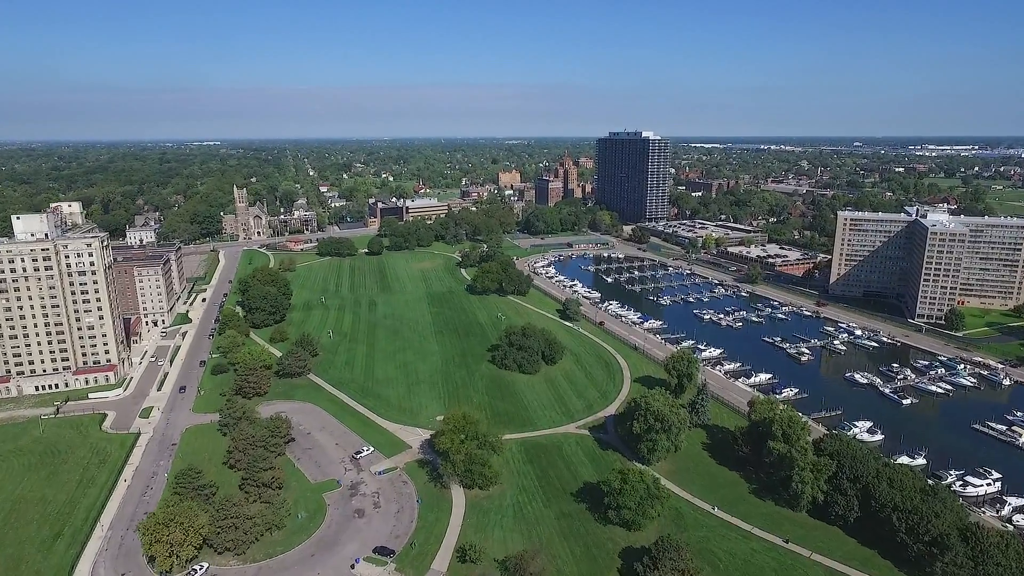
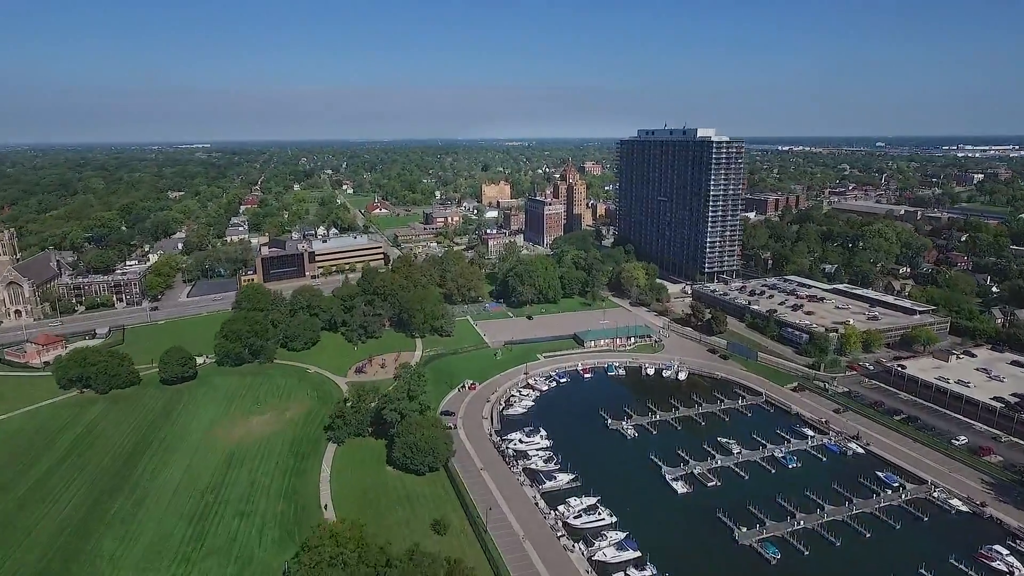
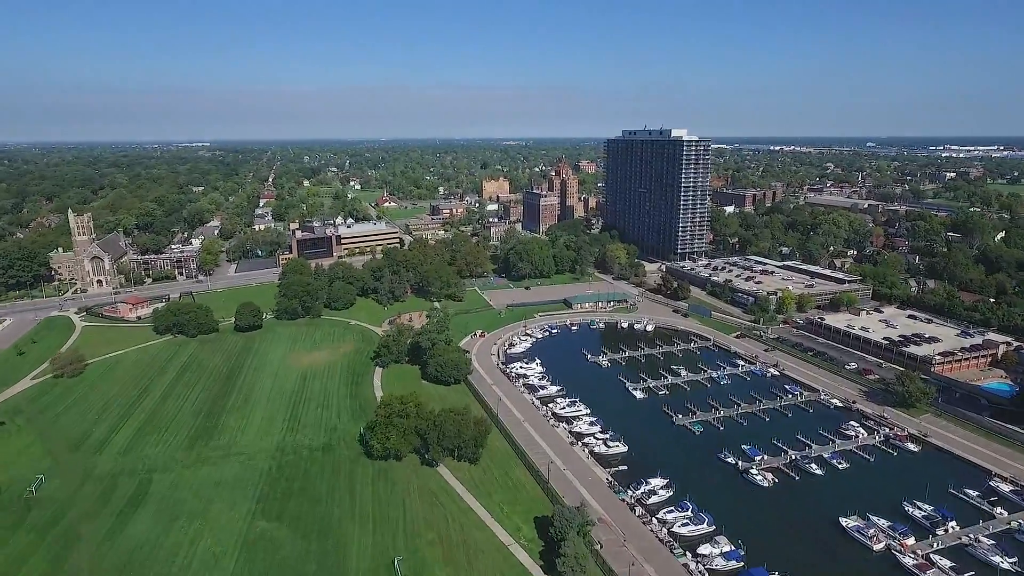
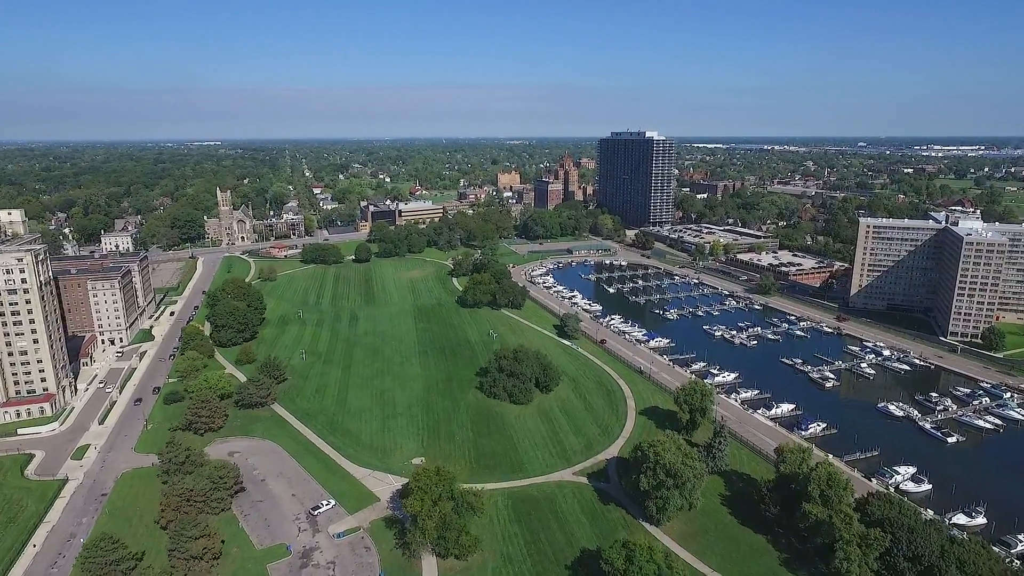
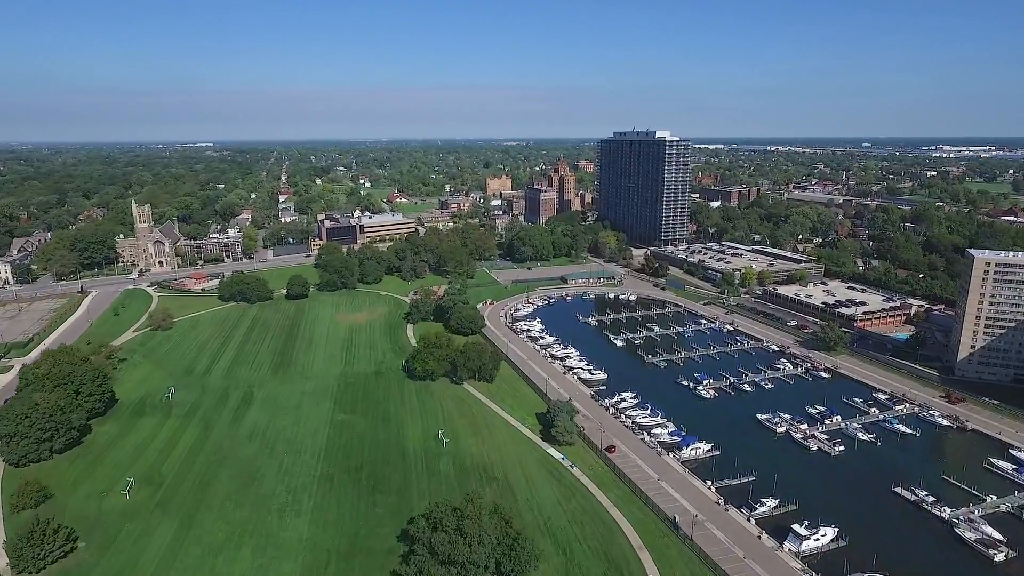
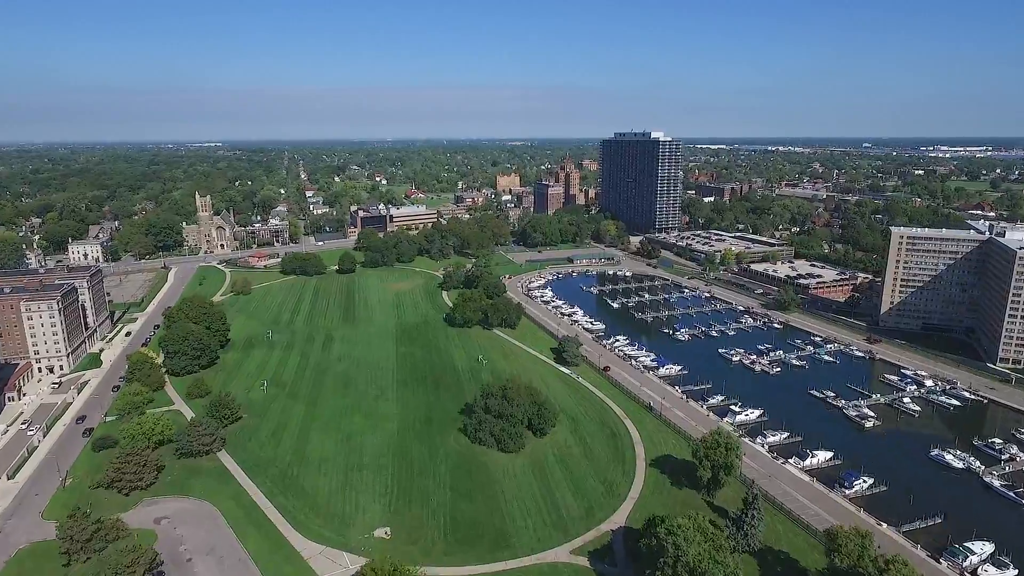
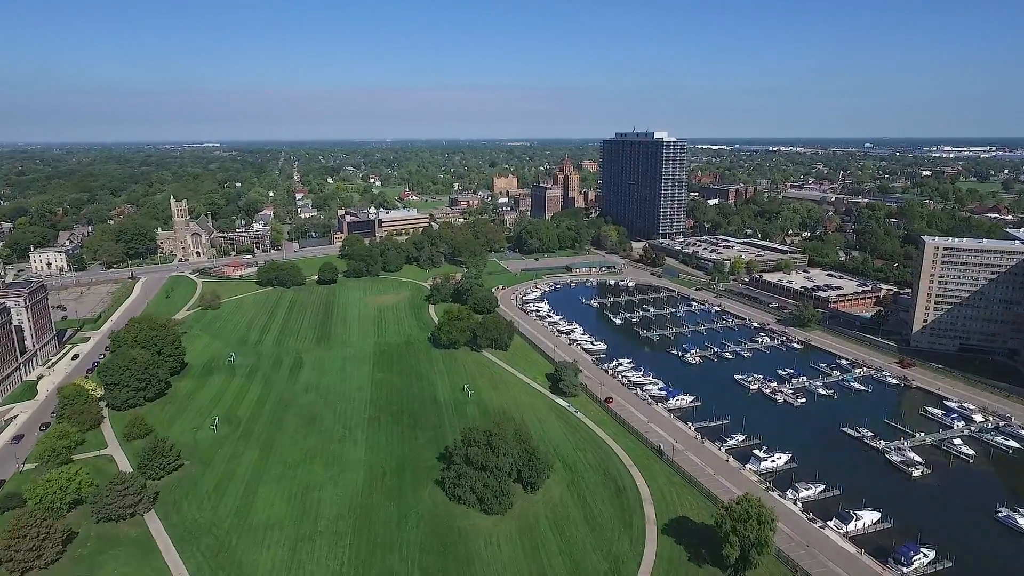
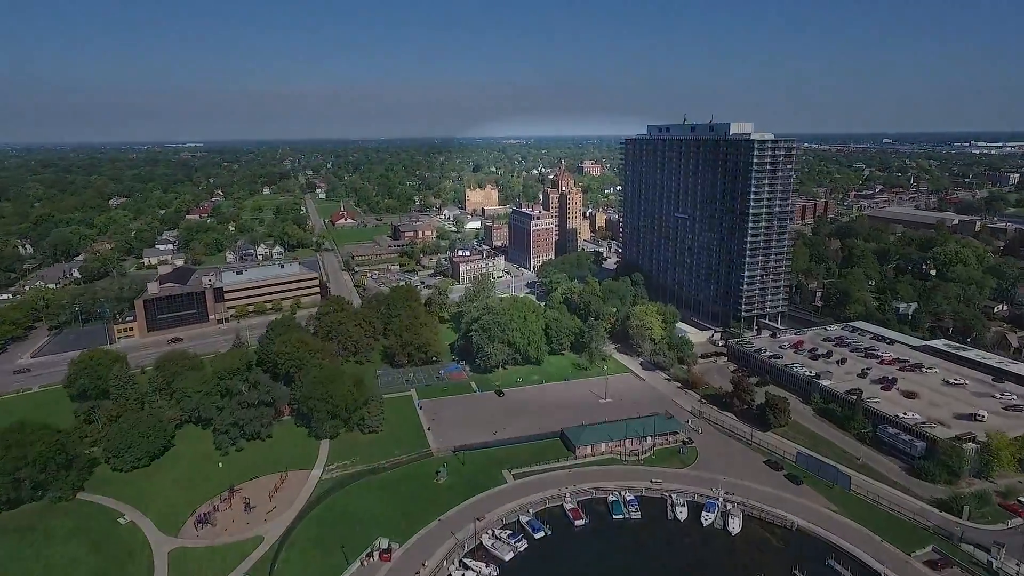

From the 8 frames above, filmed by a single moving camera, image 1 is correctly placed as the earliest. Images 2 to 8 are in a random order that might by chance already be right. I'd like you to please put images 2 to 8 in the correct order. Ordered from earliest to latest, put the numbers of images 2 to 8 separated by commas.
4, 6, 7, 5, 3, 2, 8
